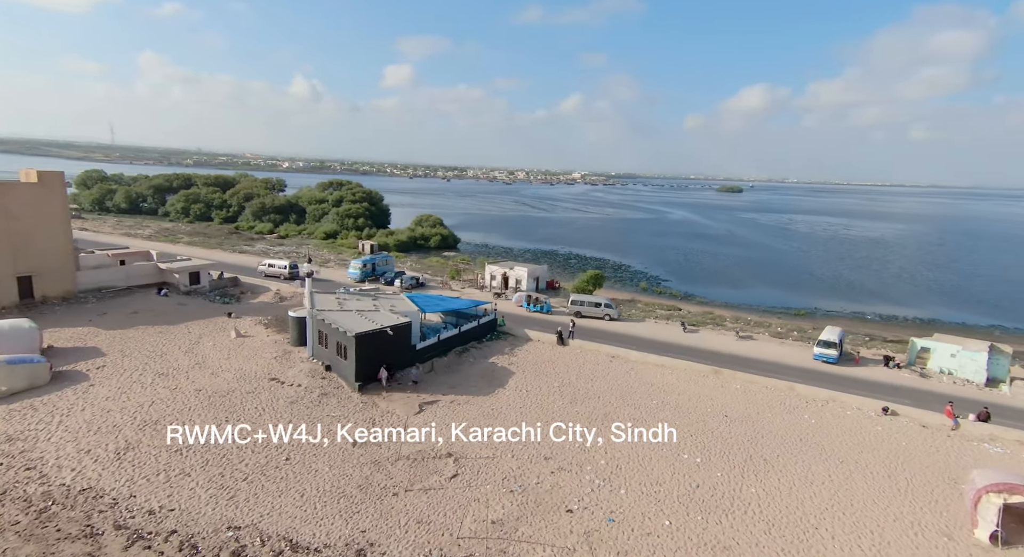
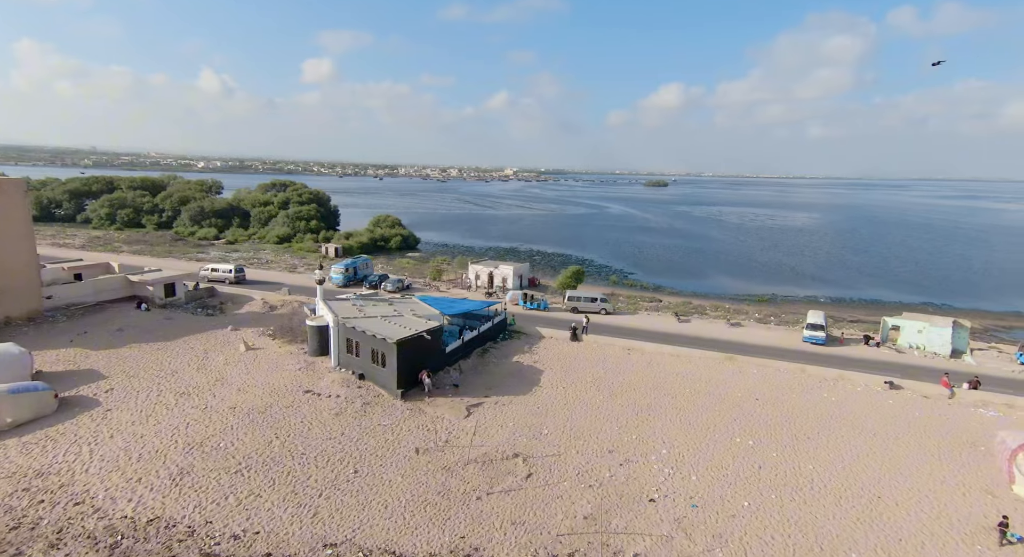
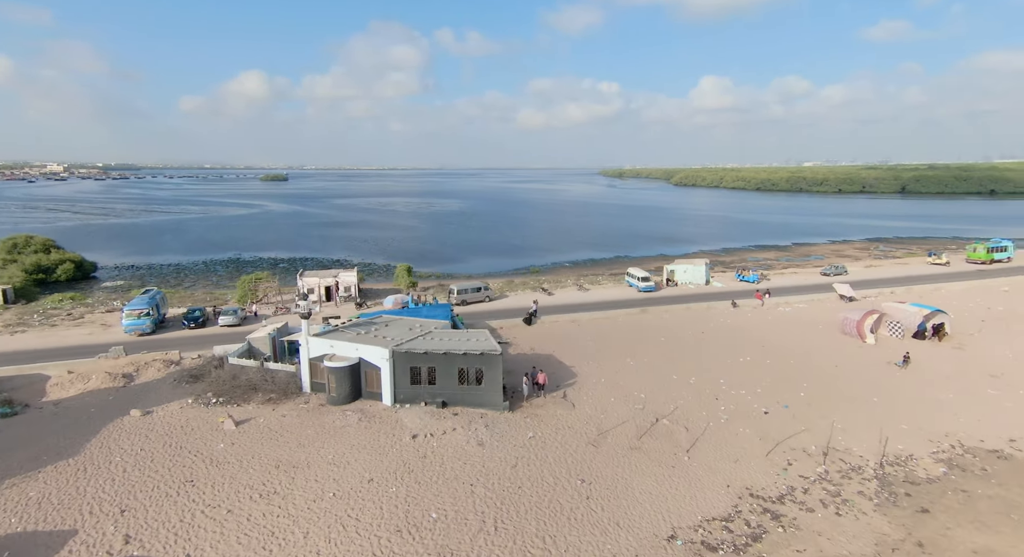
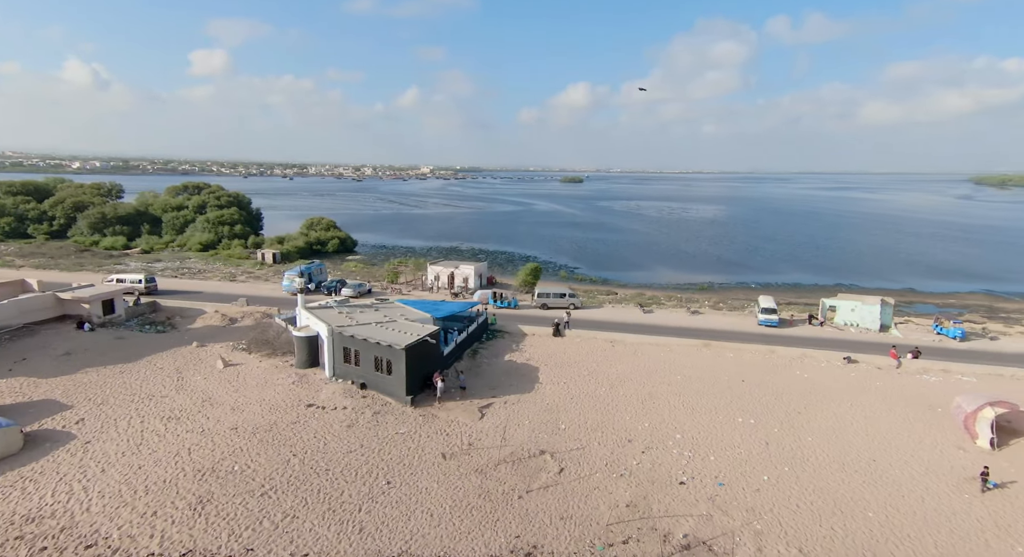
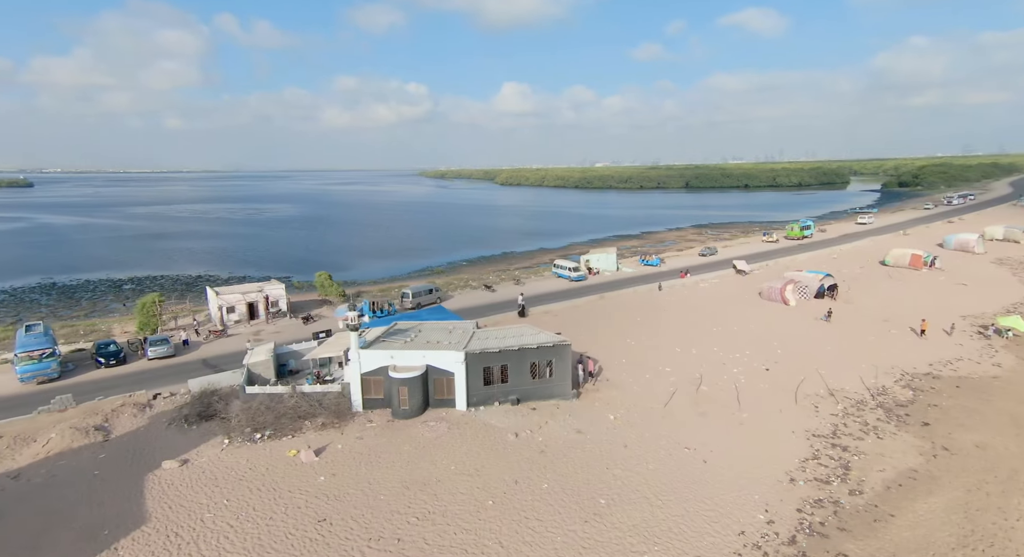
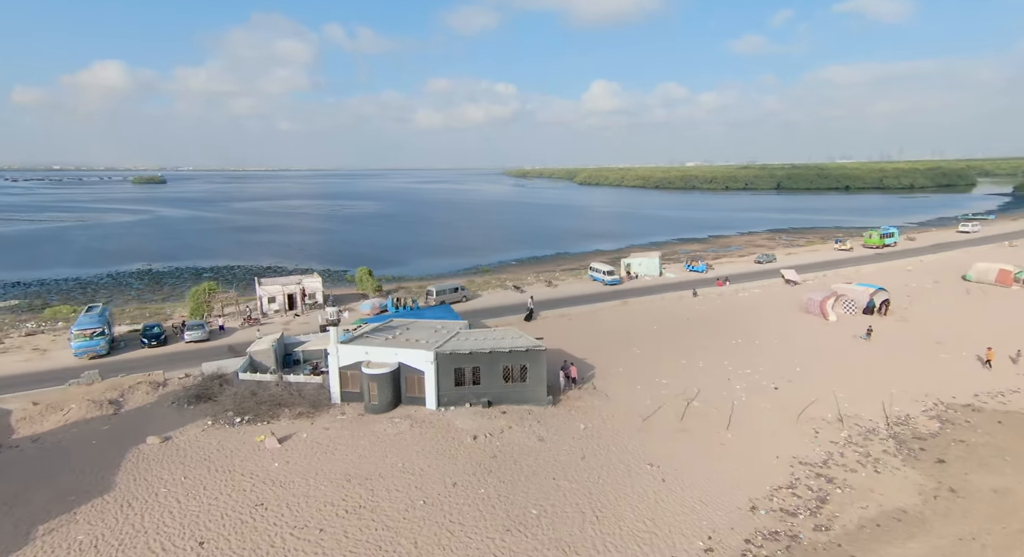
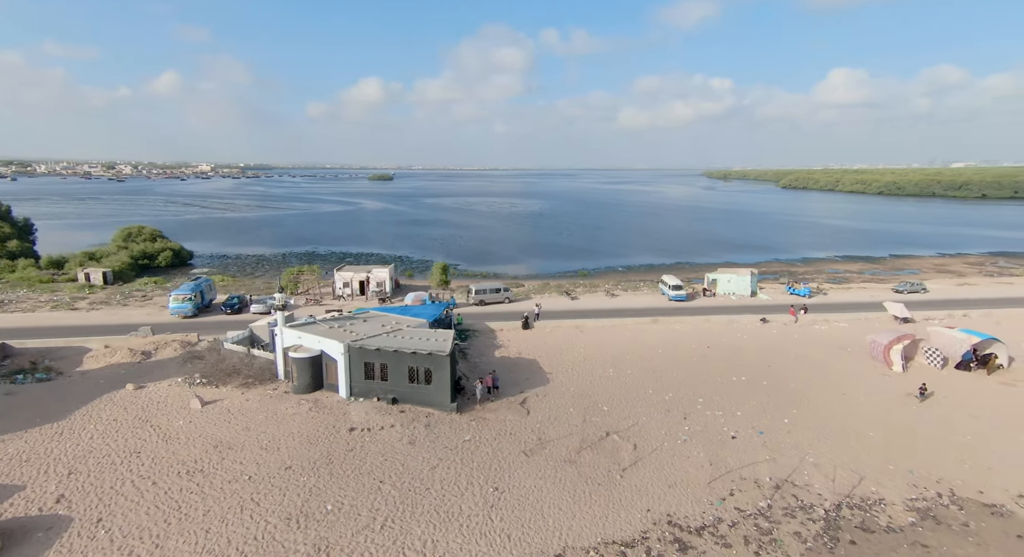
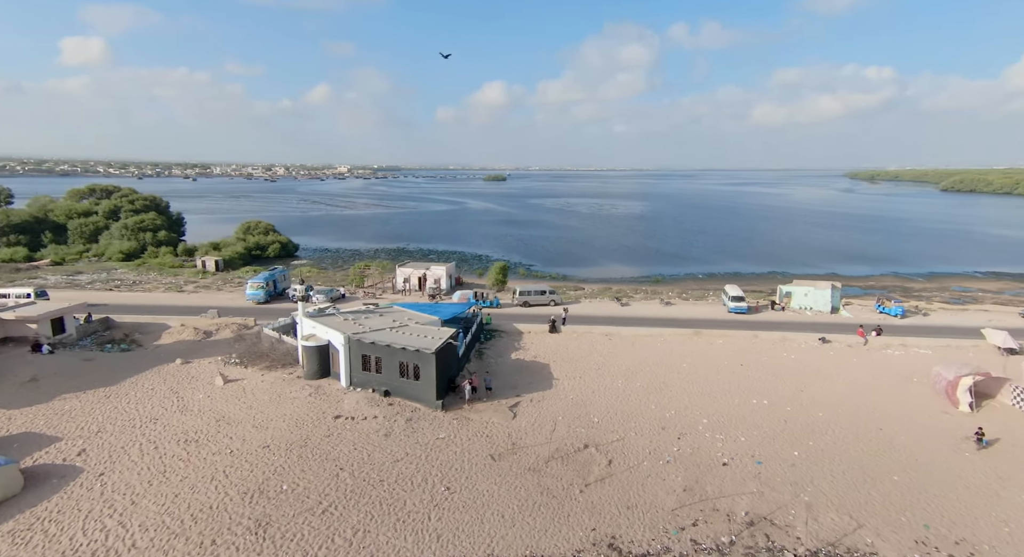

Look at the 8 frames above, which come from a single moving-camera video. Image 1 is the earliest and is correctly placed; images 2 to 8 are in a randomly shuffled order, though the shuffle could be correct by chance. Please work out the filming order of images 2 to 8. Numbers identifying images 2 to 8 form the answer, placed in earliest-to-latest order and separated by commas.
2, 4, 8, 7, 3, 6, 5
